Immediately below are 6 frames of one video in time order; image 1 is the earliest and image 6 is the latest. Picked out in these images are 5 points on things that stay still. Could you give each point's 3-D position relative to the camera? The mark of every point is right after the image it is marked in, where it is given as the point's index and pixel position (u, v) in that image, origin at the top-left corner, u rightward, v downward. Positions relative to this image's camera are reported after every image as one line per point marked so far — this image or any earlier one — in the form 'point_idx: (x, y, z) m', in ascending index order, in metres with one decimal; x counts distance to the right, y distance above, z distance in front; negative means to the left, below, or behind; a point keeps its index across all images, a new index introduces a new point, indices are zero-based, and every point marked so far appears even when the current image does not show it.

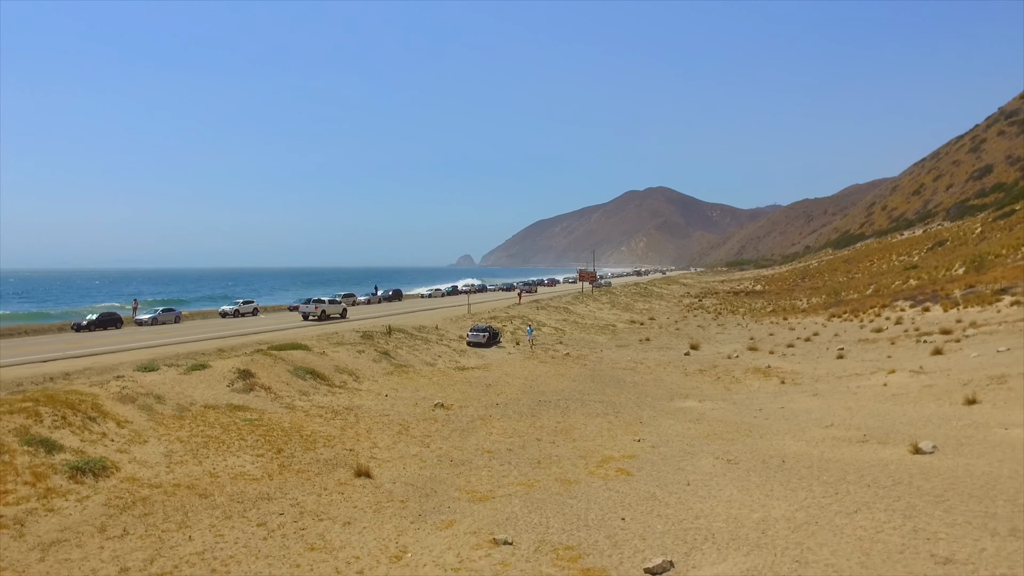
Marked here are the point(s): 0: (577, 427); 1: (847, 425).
0: (+1.2, -2.5, +11.2) m
1: (+5.6, -2.2, +10.1) m
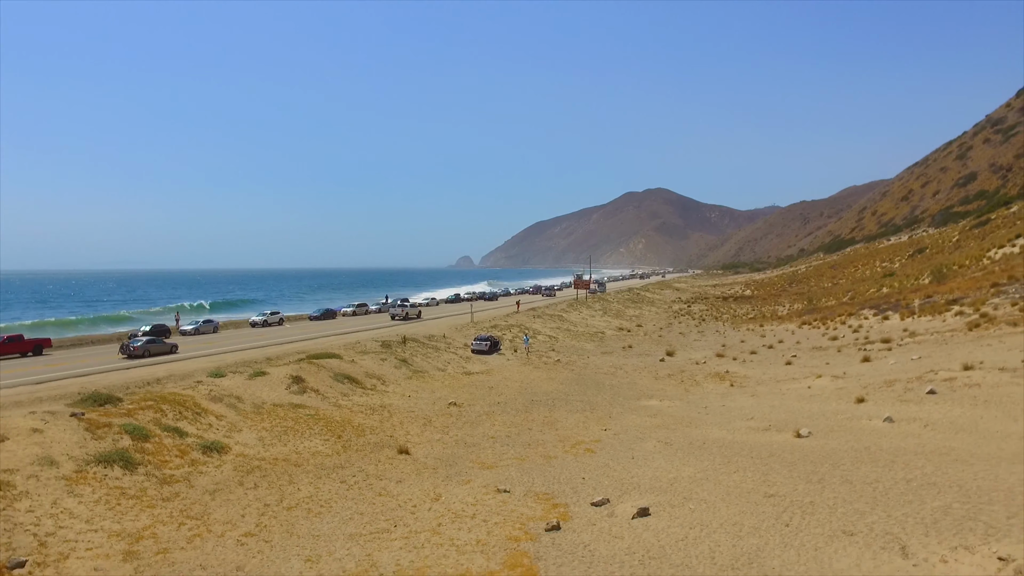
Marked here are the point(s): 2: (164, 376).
0: (+1.2, -3.1, +14.5) m
1: (+5.5, -2.8, +13.4) m
2: (-9.1, -2.3, +16.0) m
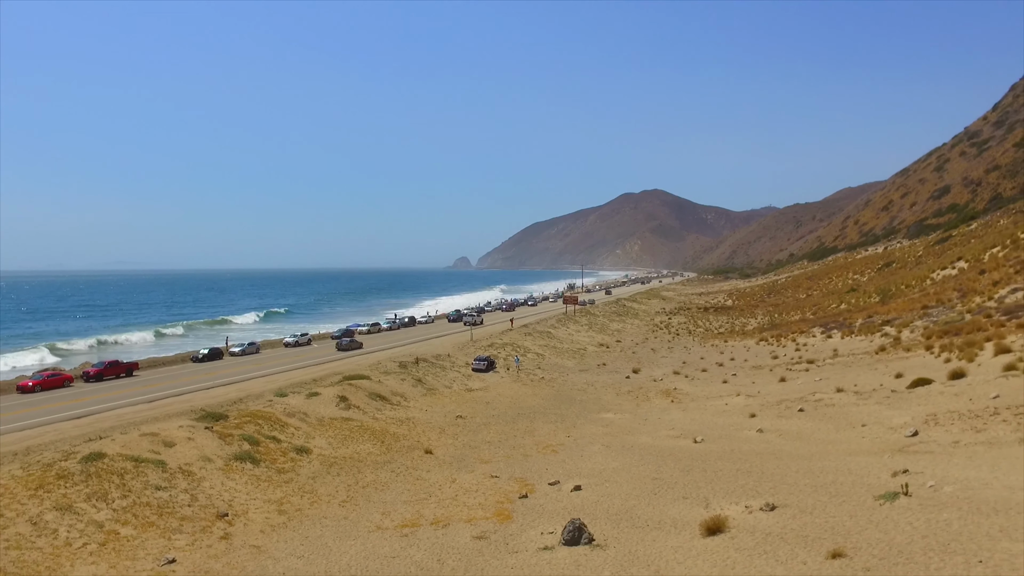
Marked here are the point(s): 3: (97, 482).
0: (+0.9, -4.6, +19.9) m
1: (+5.2, -4.3, +18.9) m
2: (-9.4, -3.8, +21.4) m
3: (-8.5, -4.0, +12.7) m
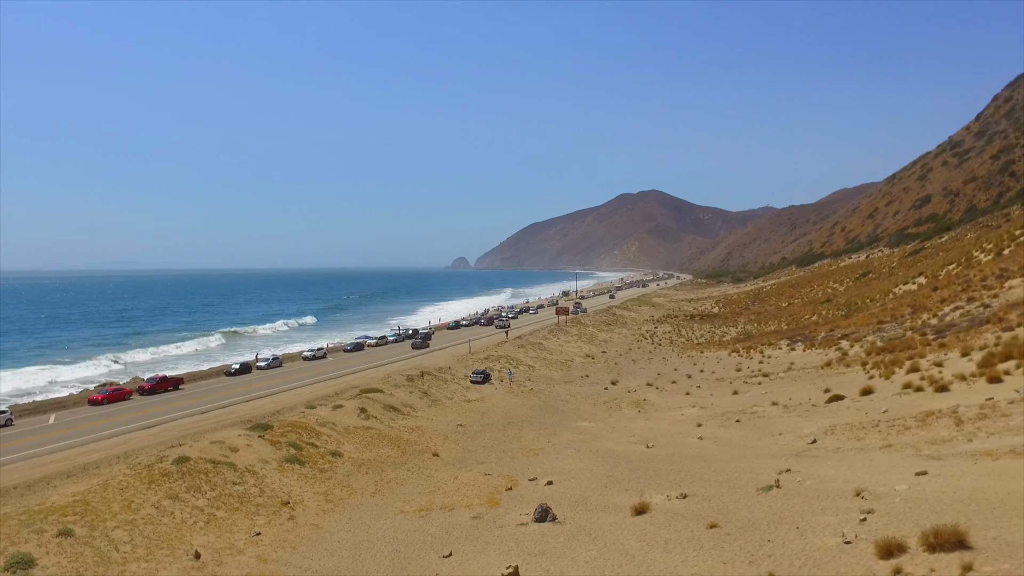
0: (+0.5, -5.8, +24.2) m
1: (+4.9, -5.5, +23.2) m
2: (-9.7, -5.0, +25.7) m
3: (-8.9, -5.3, +17.0) m
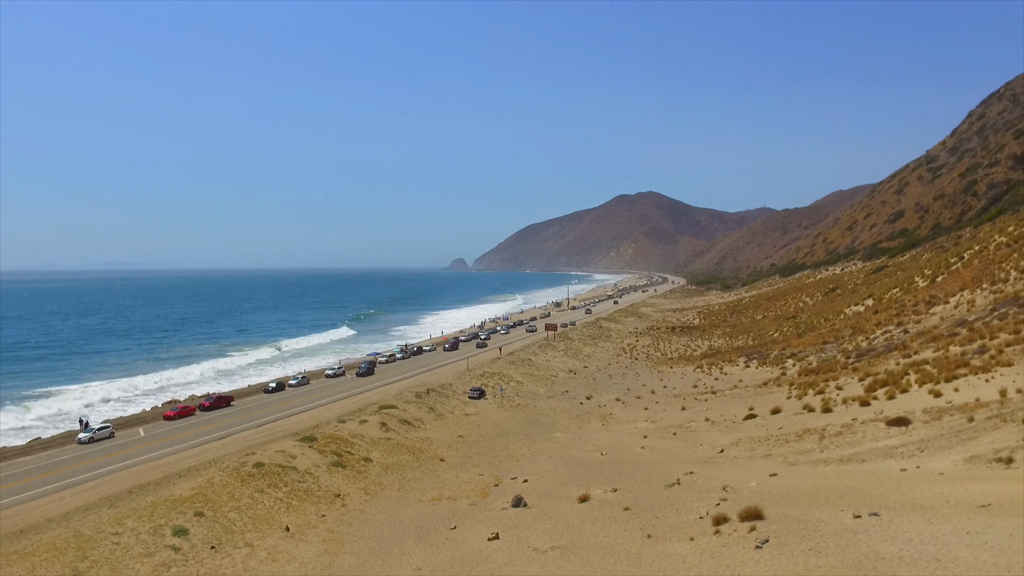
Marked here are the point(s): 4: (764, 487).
0: (-0.1, -7.9, +31.1) m
1: (+4.3, -7.6, +30.1) m
2: (-10.3, -7.1, +32.5) m
3: (-9.4, -7.4, +23.8) m
4: (+8.0, -6.4, +19.5) m
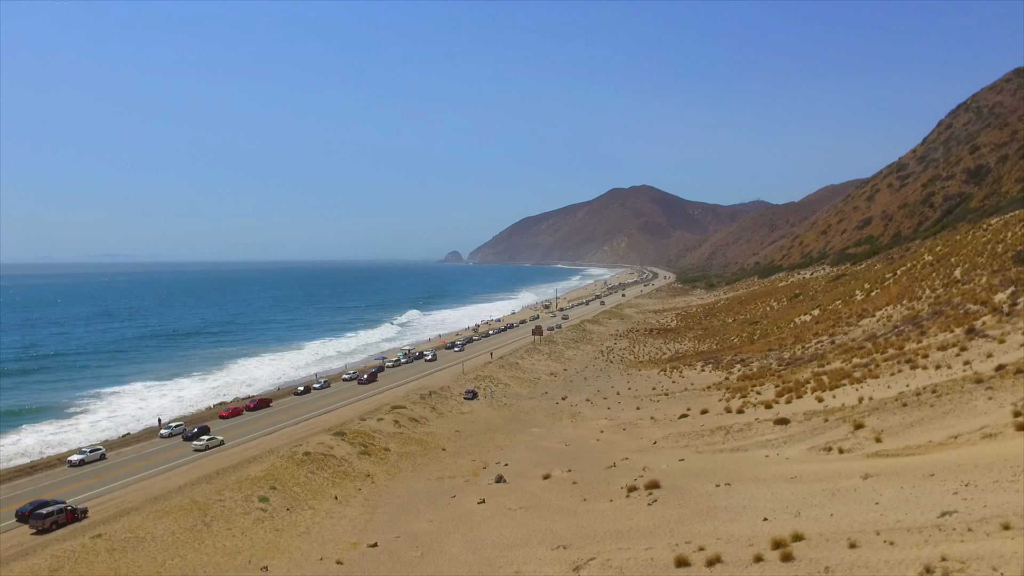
0: (-1.0, -9.6, +39.5) m
1: (+3.4, -9.4, +38.5) m
2: (-11.2, -8.8, +40.9) m
3: (-10.2, -9.1, +32.1) m
4: (+7.2, -8.2, +28.0) m
